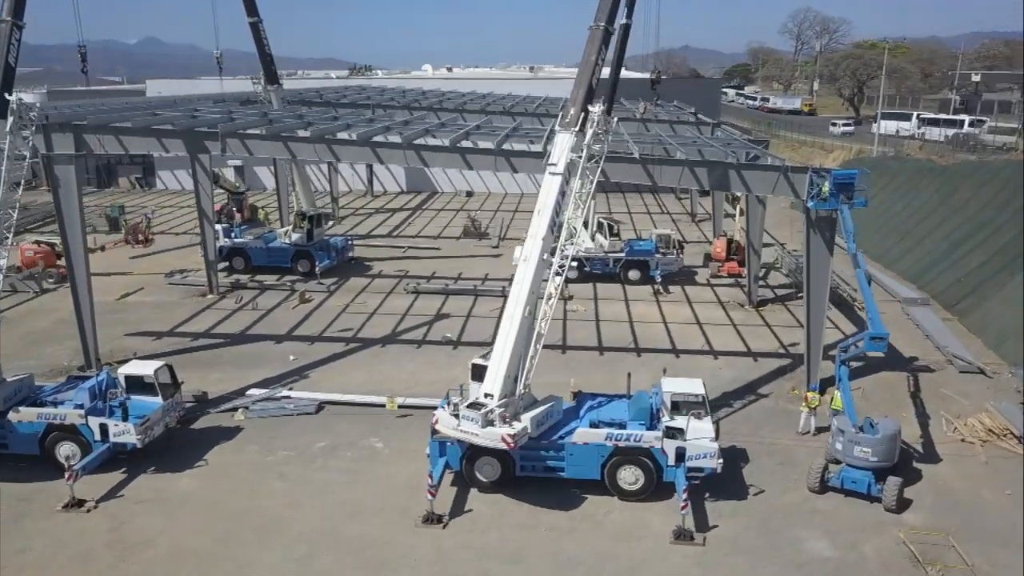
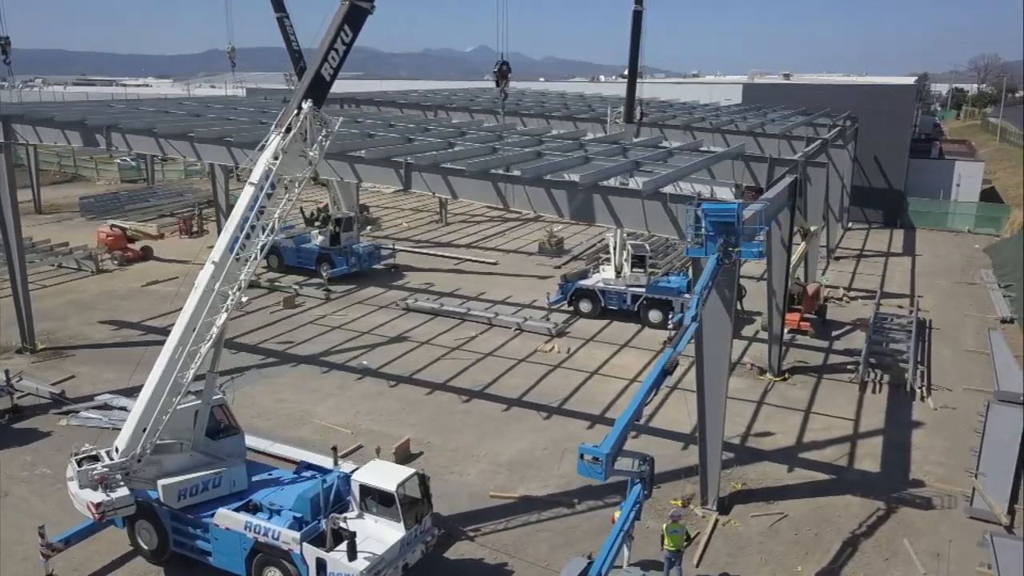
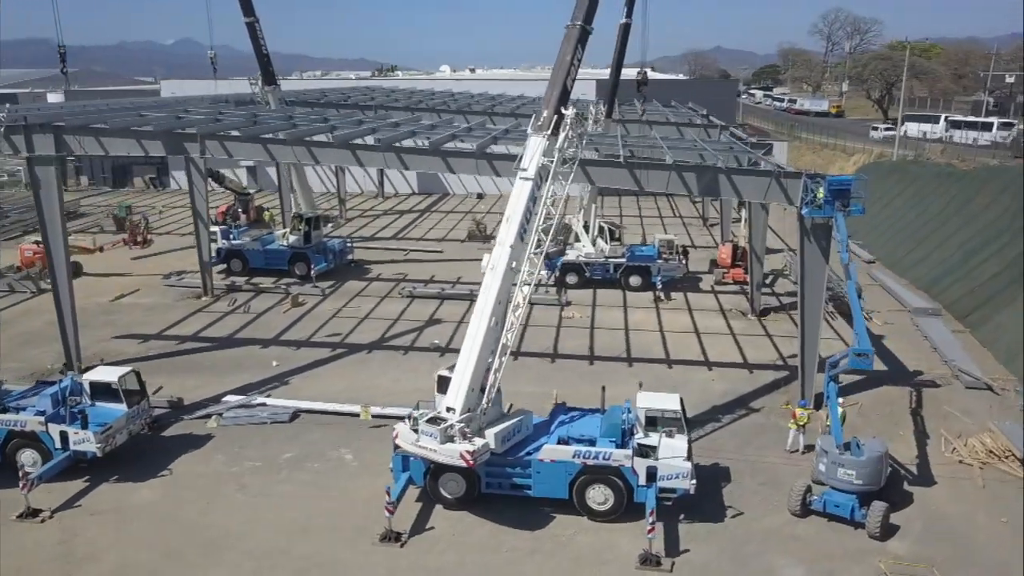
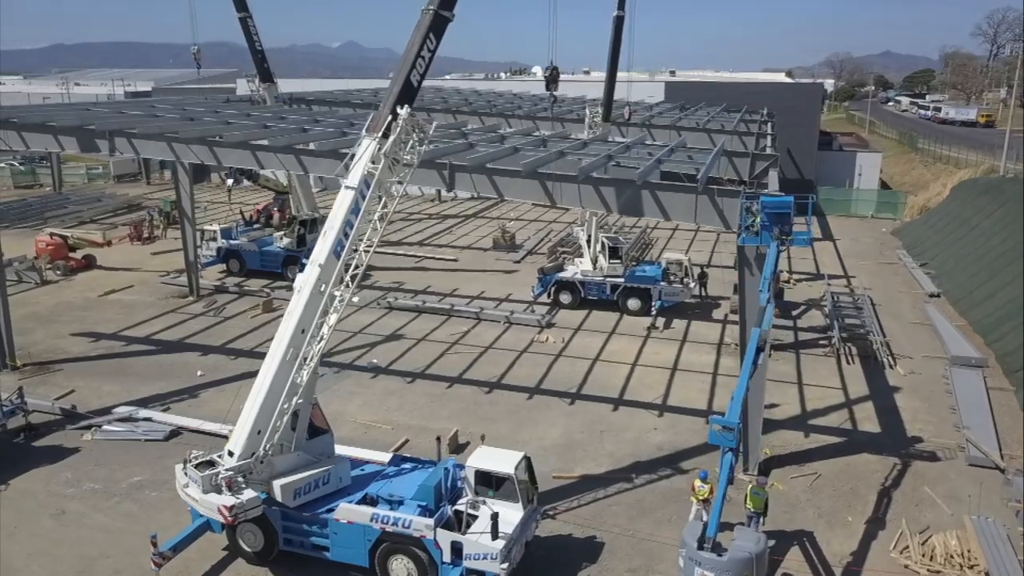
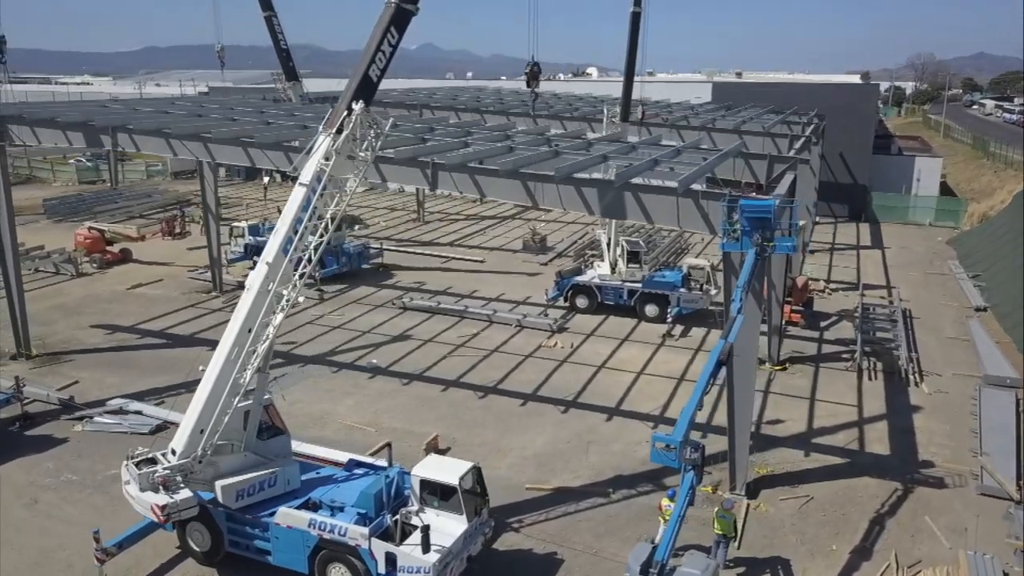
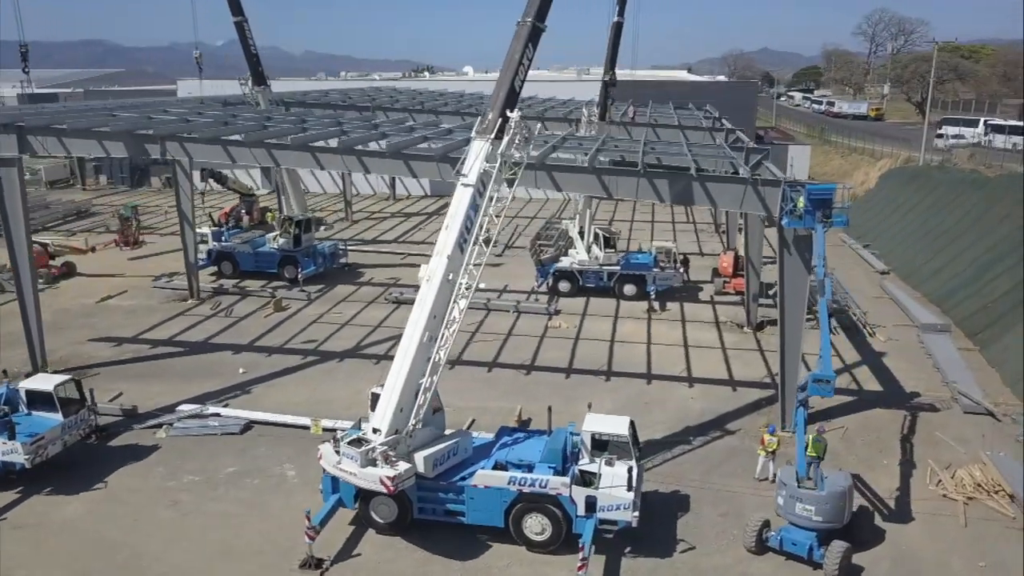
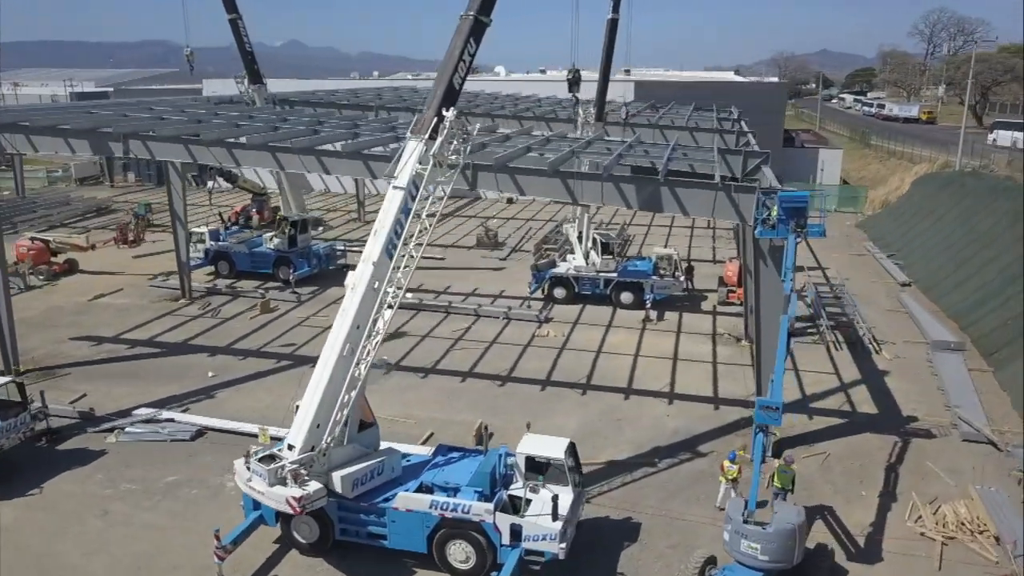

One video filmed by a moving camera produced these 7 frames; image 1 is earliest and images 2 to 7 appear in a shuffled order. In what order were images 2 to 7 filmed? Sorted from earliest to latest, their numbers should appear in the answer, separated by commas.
3, 6, 7, 4, 5, 2
